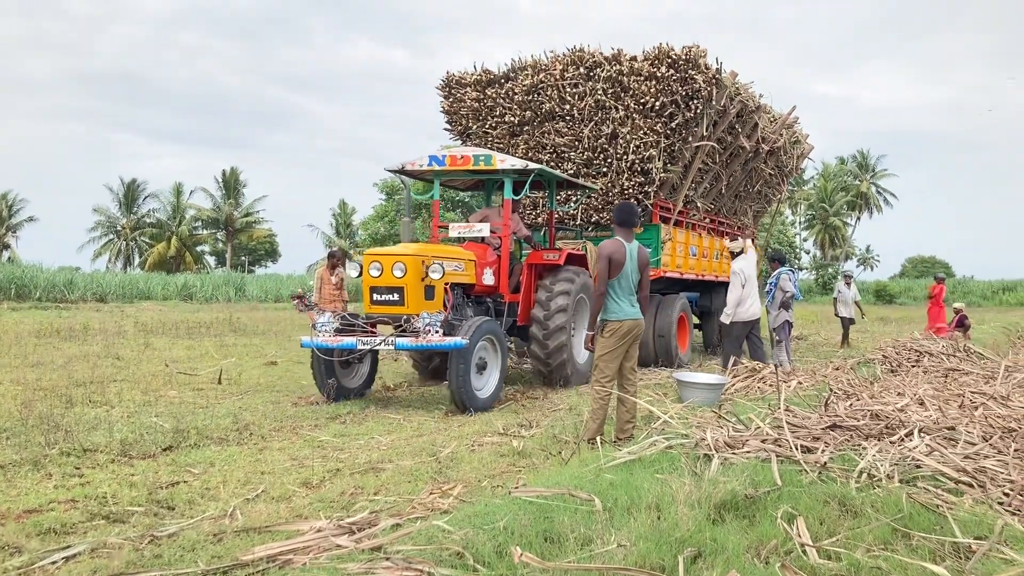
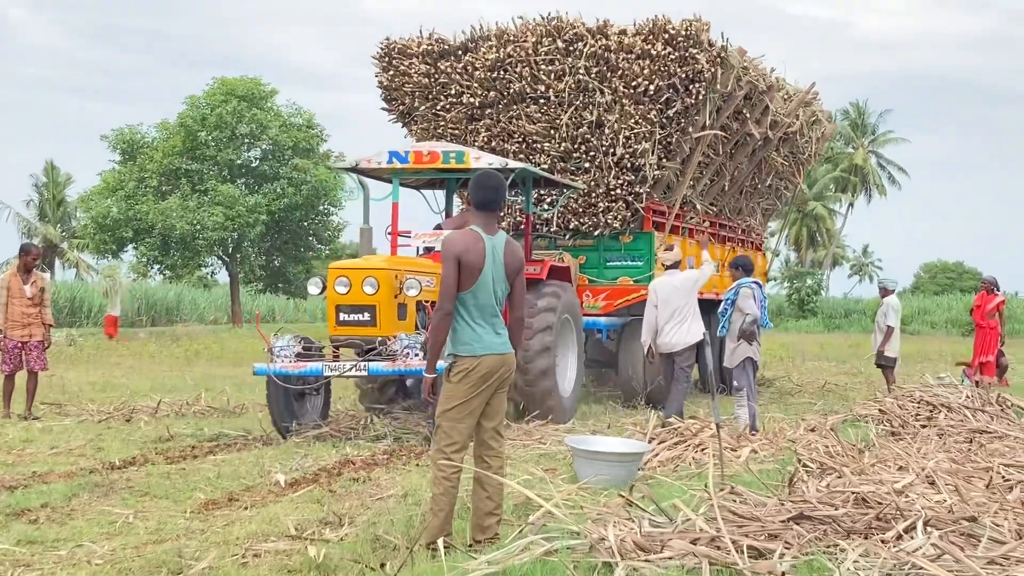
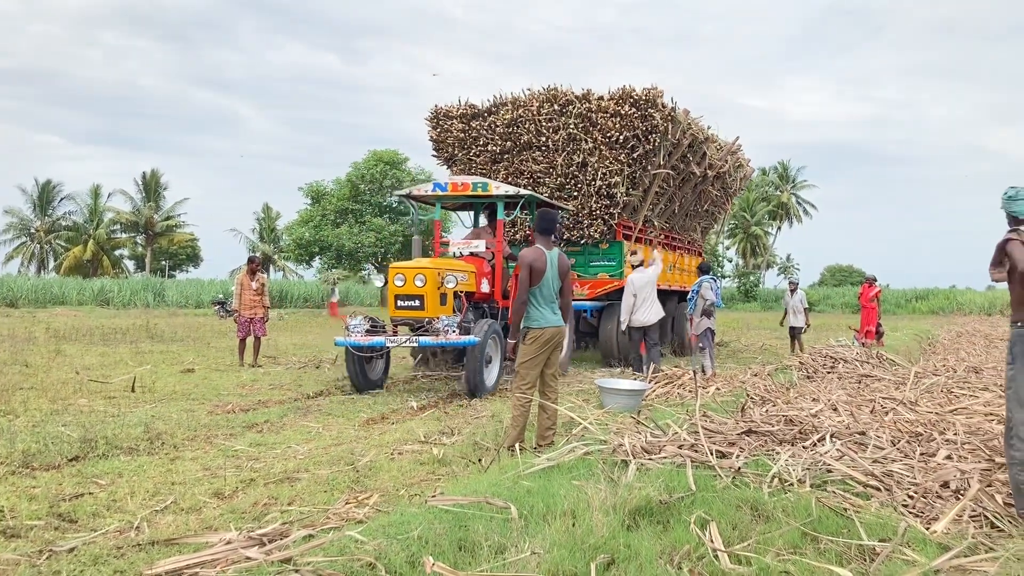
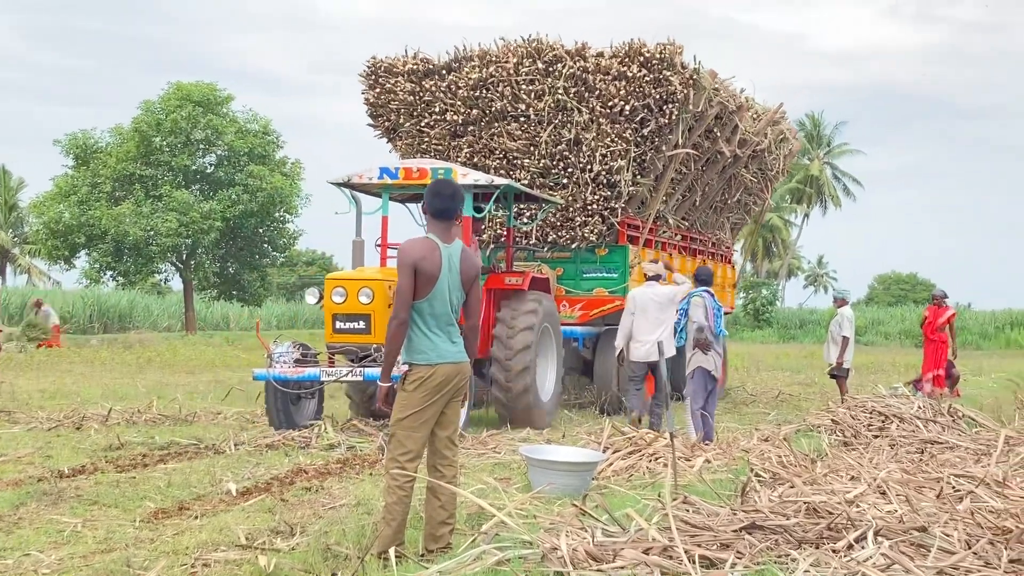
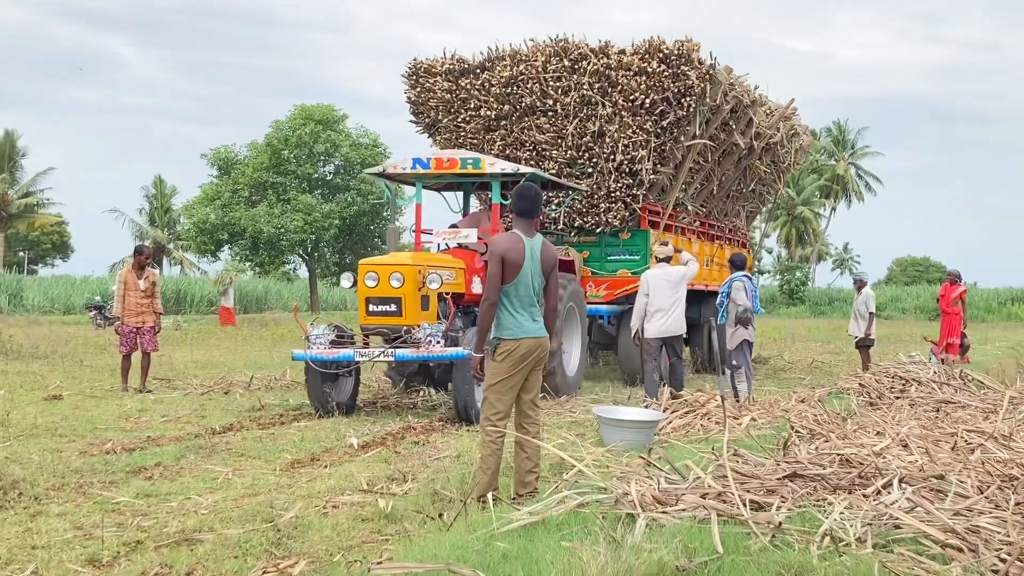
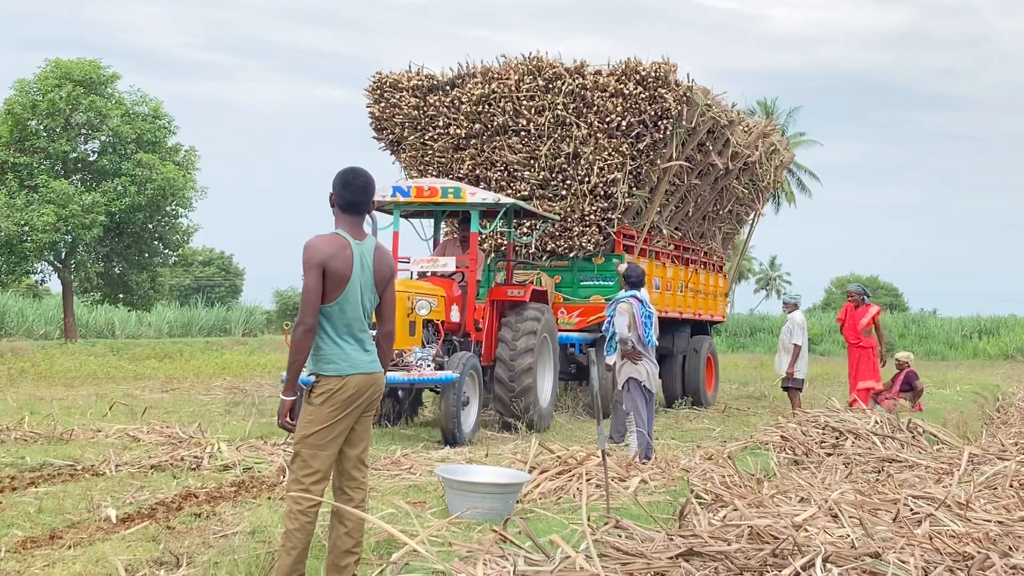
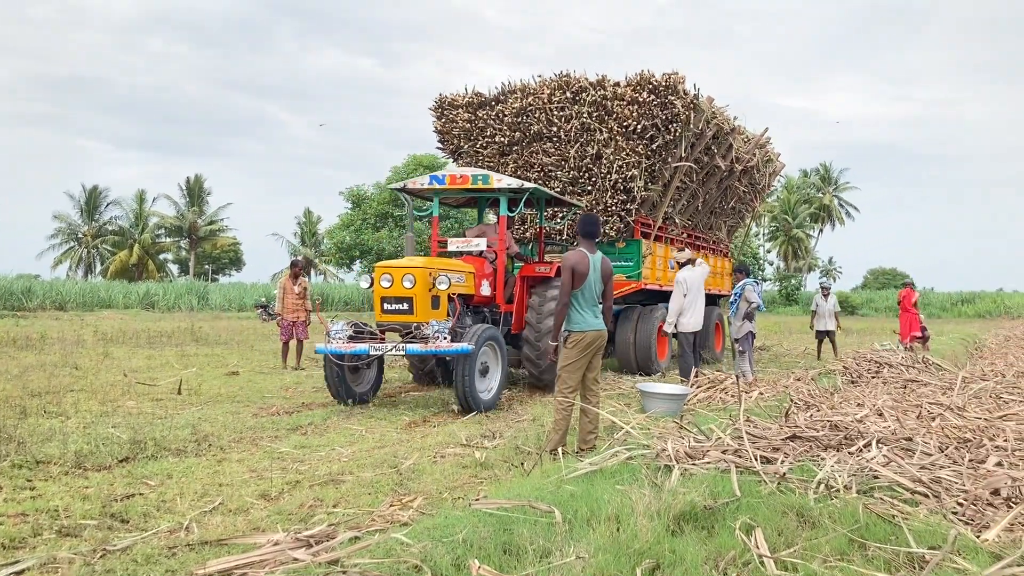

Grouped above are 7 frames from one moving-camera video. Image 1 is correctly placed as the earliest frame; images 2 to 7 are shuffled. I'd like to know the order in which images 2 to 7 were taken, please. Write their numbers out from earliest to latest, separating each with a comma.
7, 3, 5, 2, 4, 6
